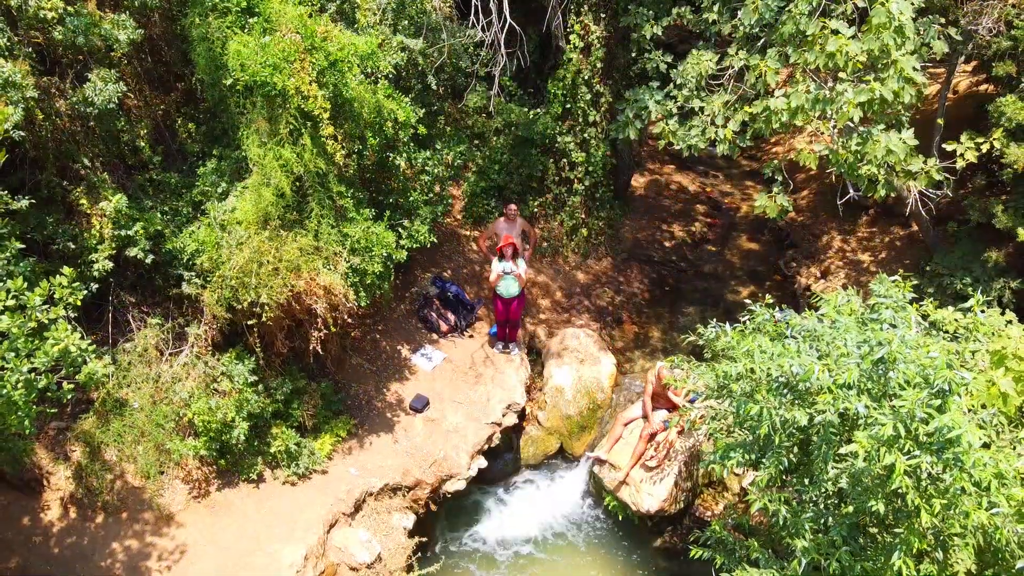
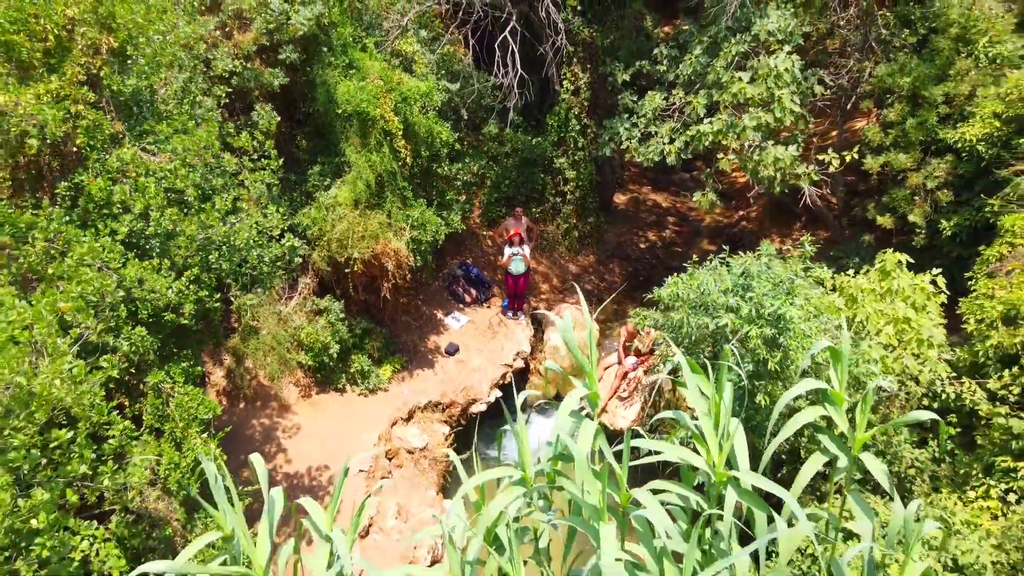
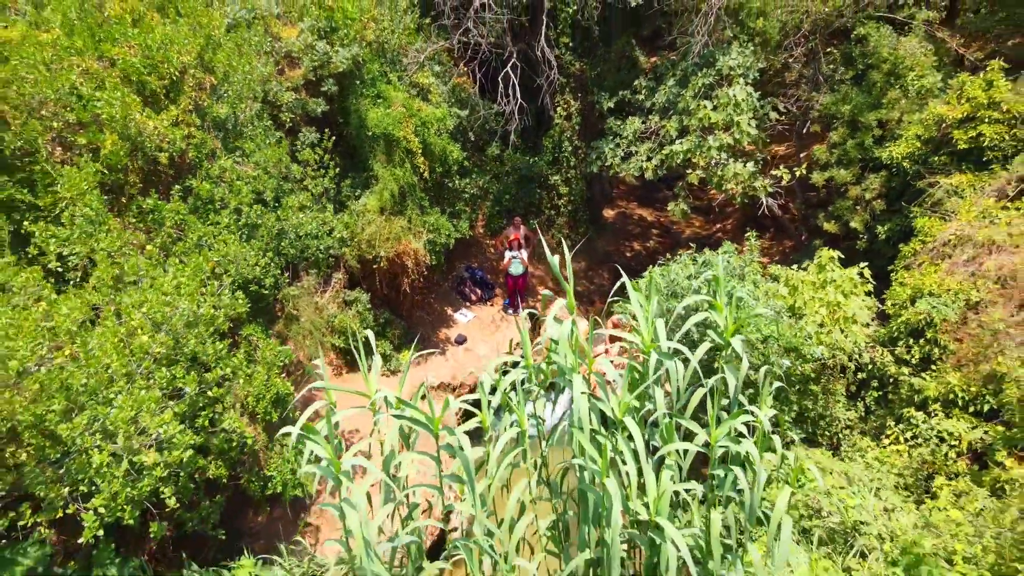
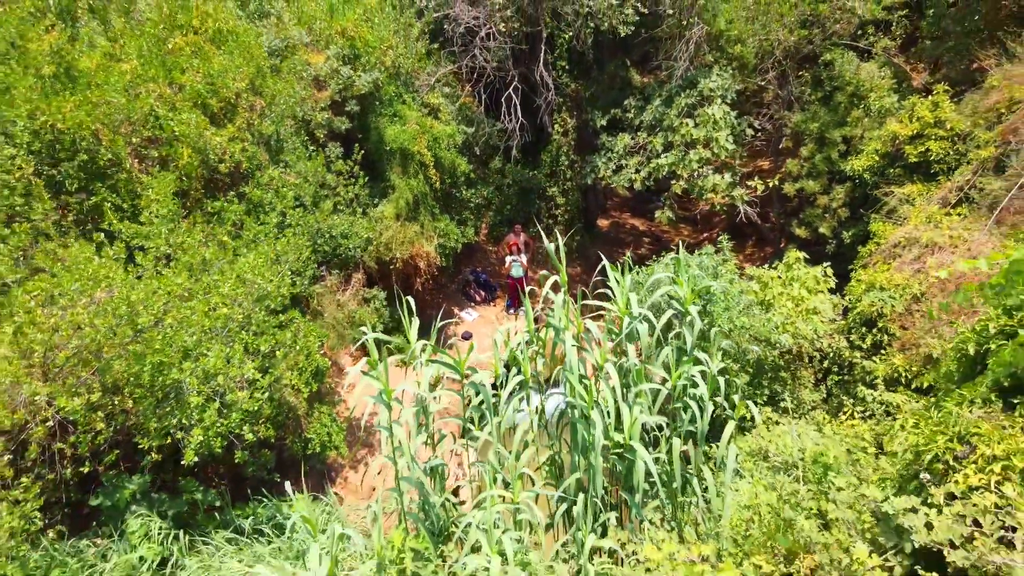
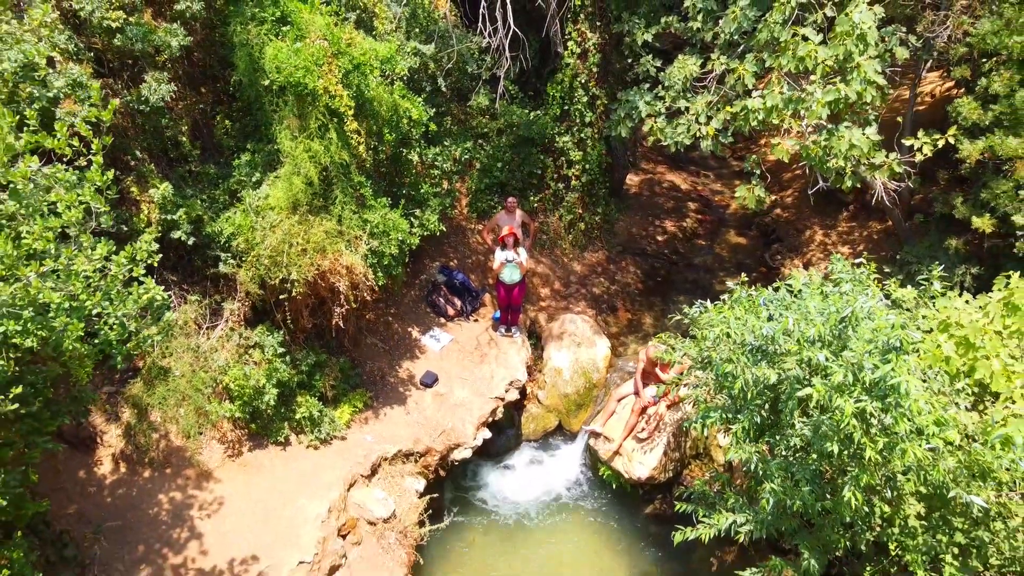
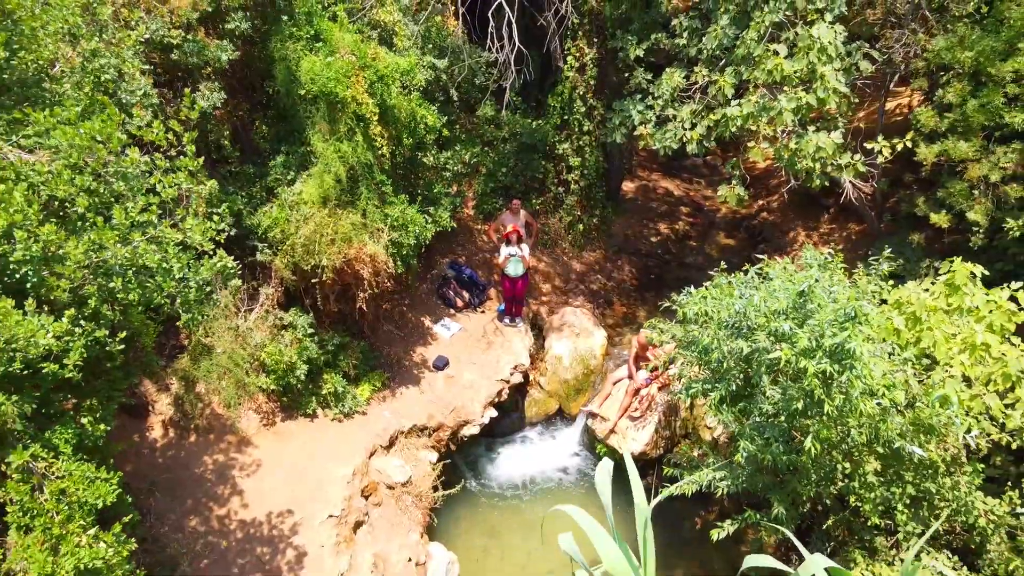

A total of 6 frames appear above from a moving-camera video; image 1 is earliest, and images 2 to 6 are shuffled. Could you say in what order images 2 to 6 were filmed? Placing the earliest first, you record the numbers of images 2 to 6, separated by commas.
5, 6, 2, 3, 4
